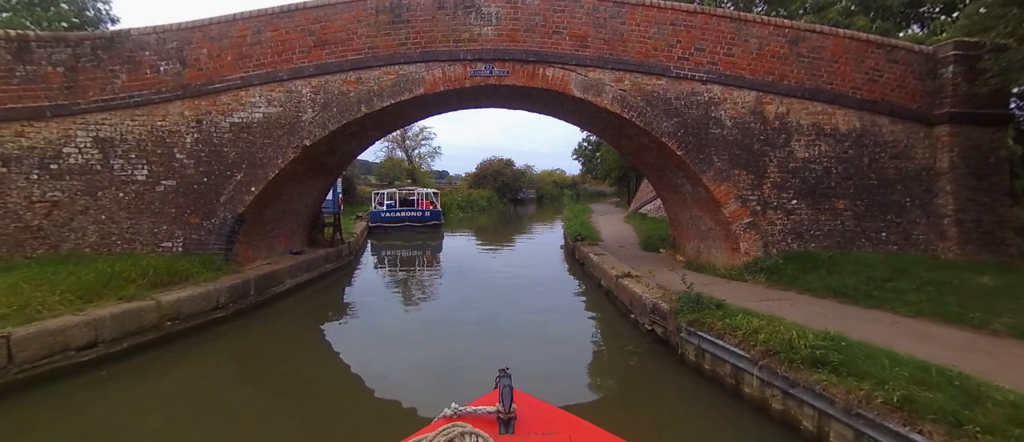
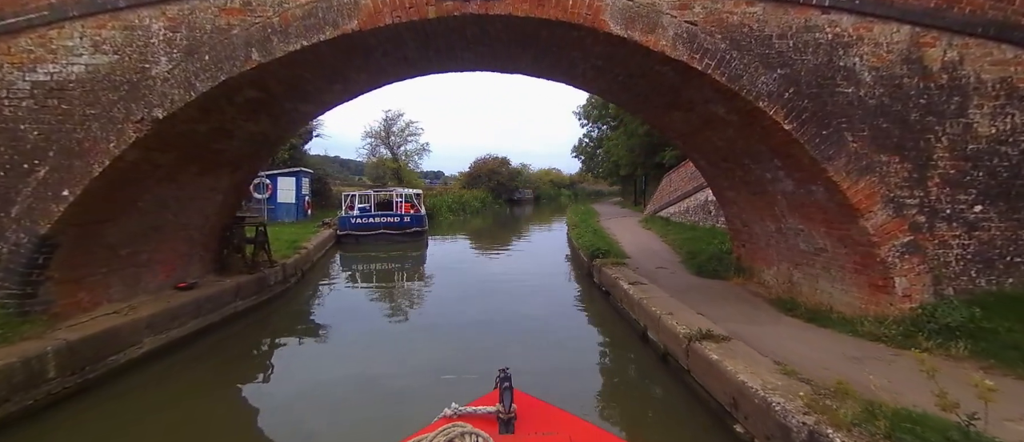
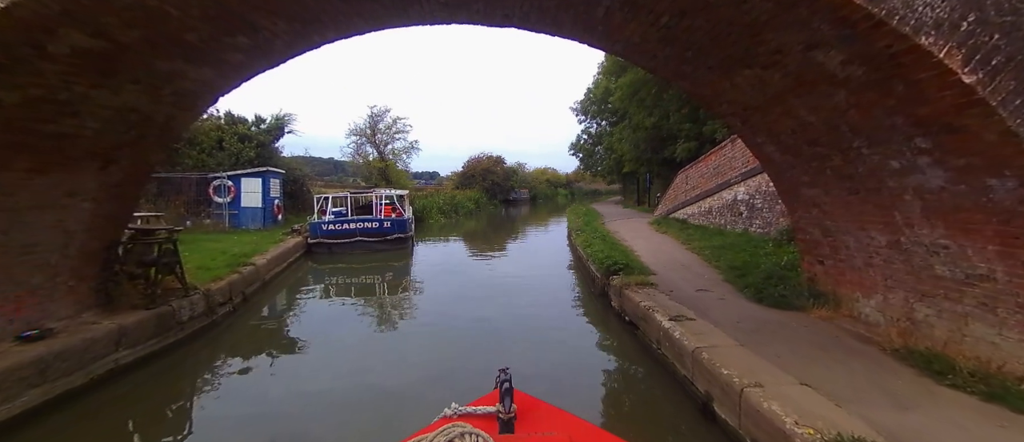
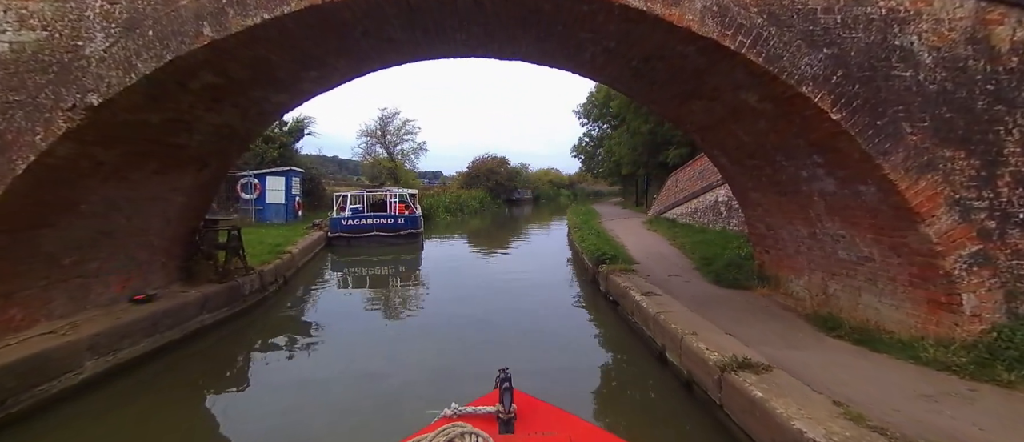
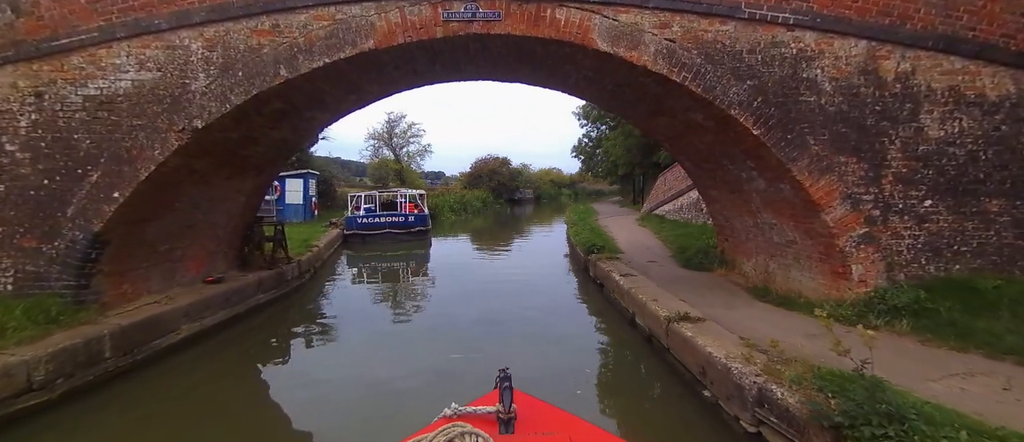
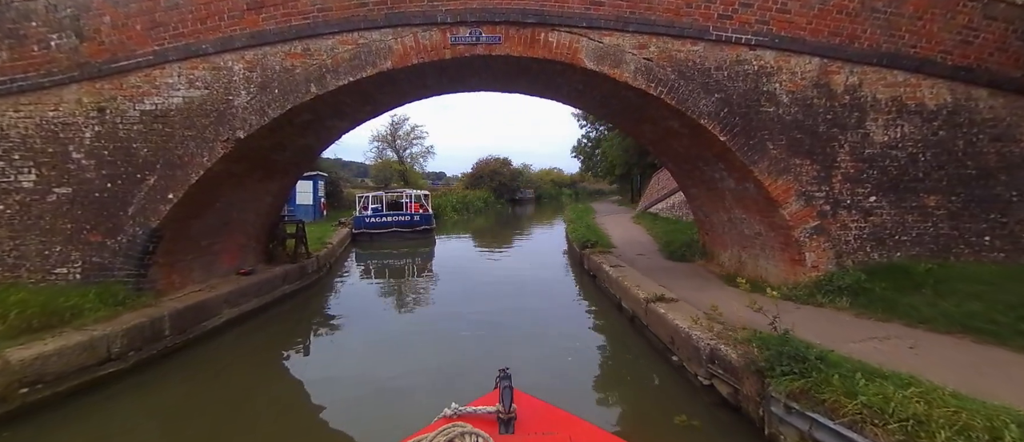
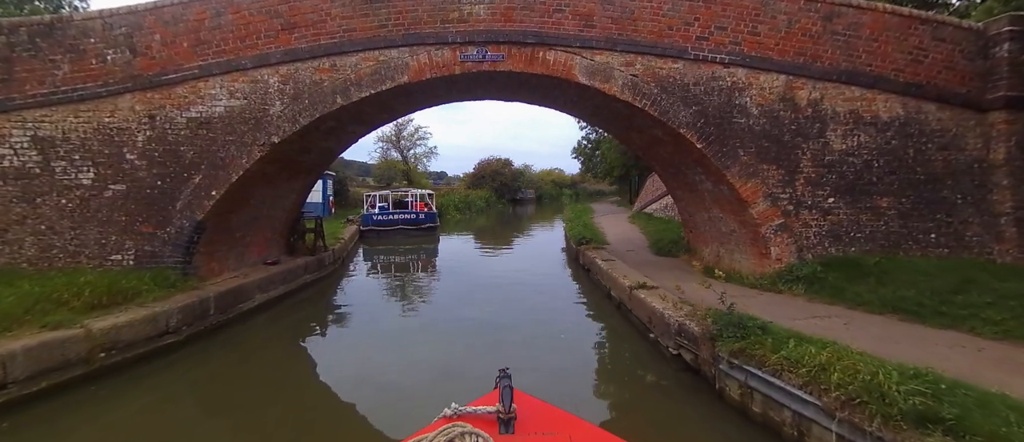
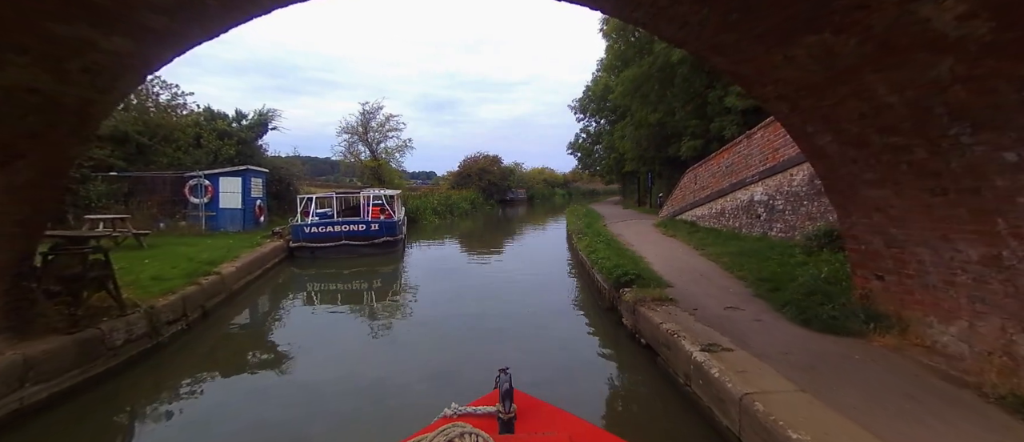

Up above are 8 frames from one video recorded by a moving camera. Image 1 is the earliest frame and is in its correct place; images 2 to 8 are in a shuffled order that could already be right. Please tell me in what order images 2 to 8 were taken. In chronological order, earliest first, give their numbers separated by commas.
7, 6, 5, 2, 4, 3, 8
